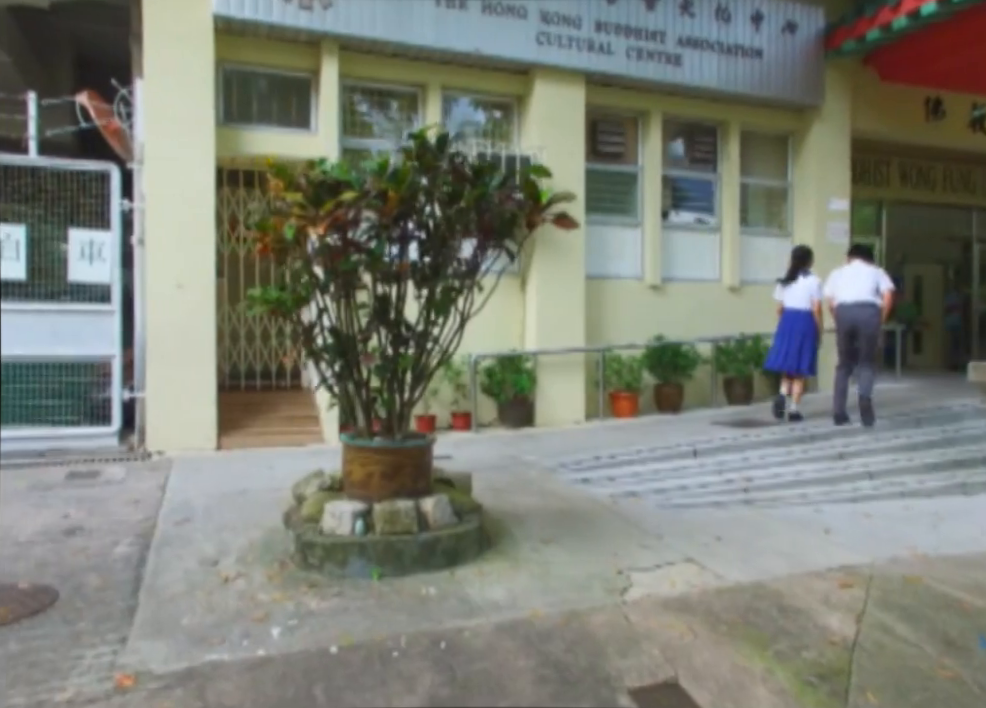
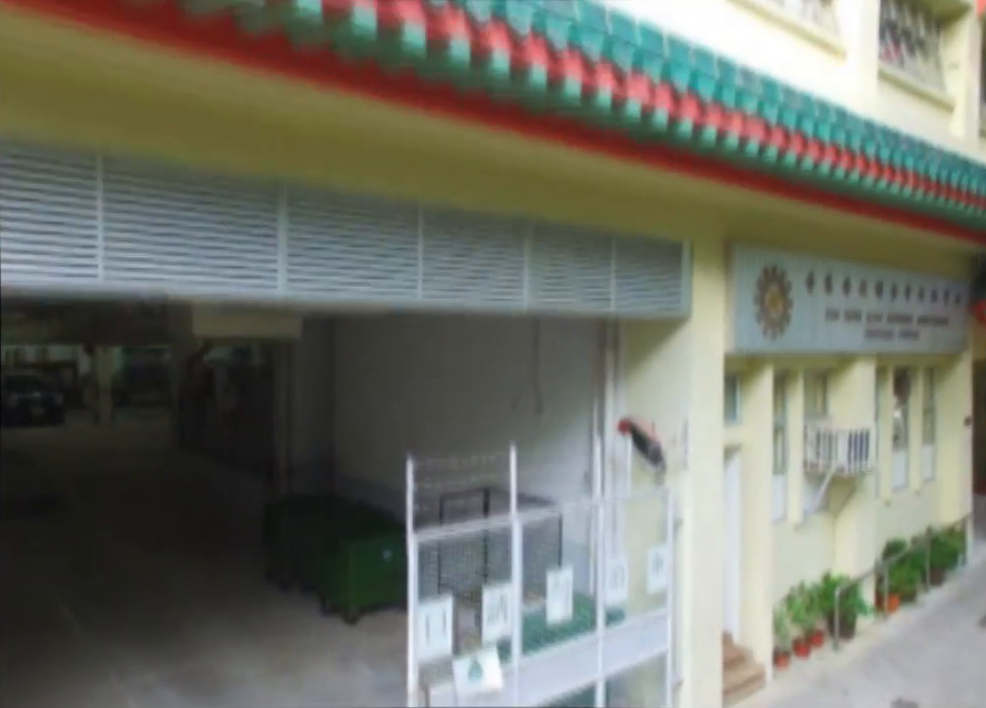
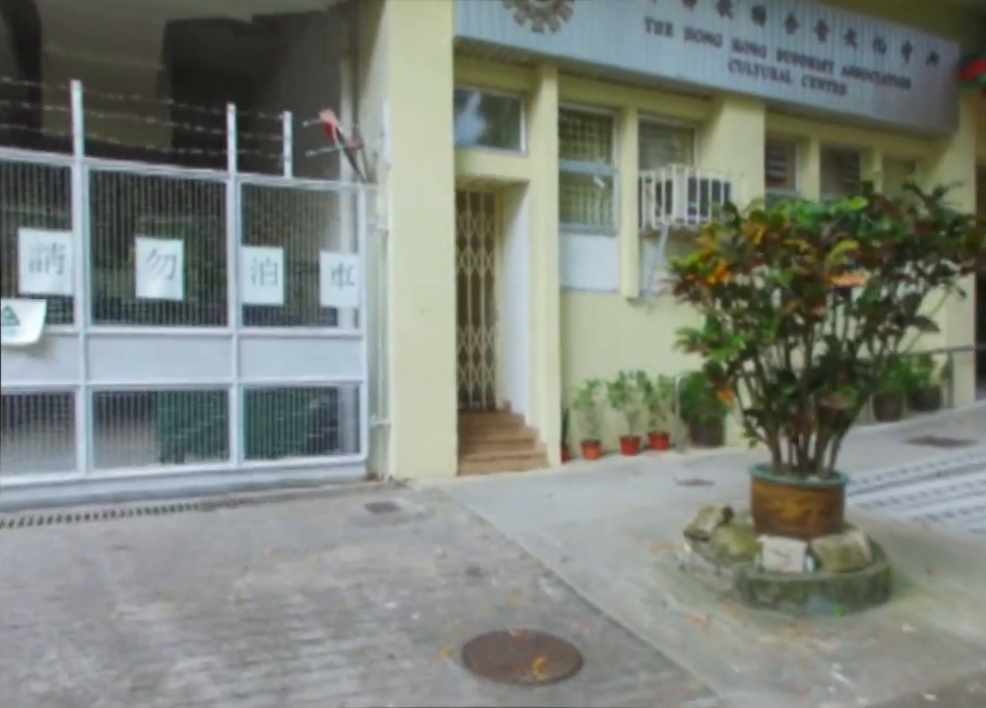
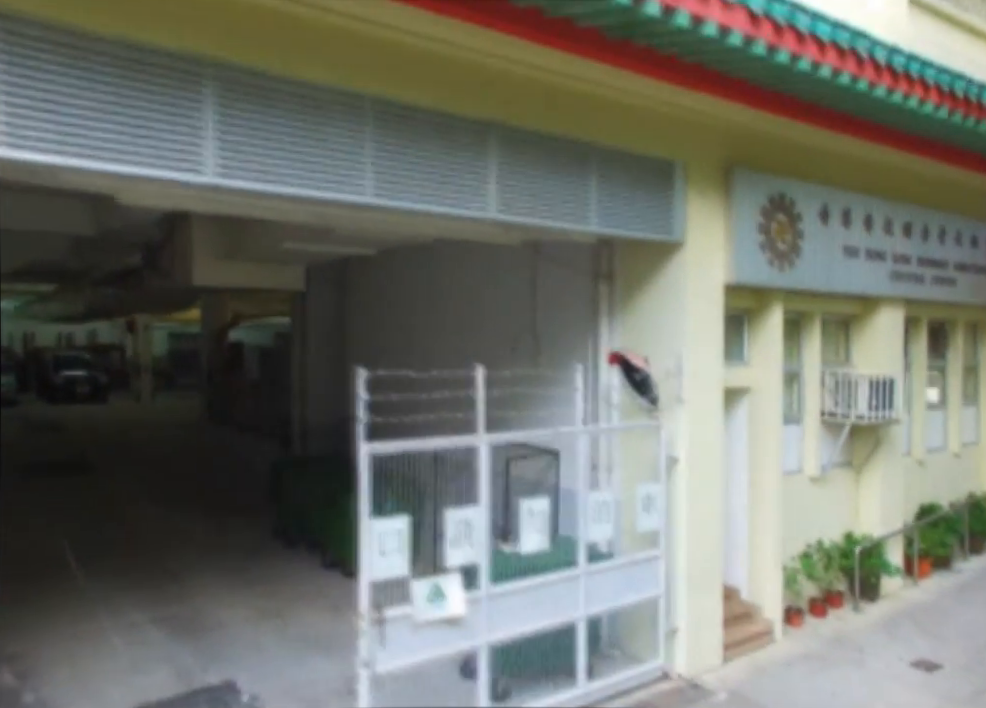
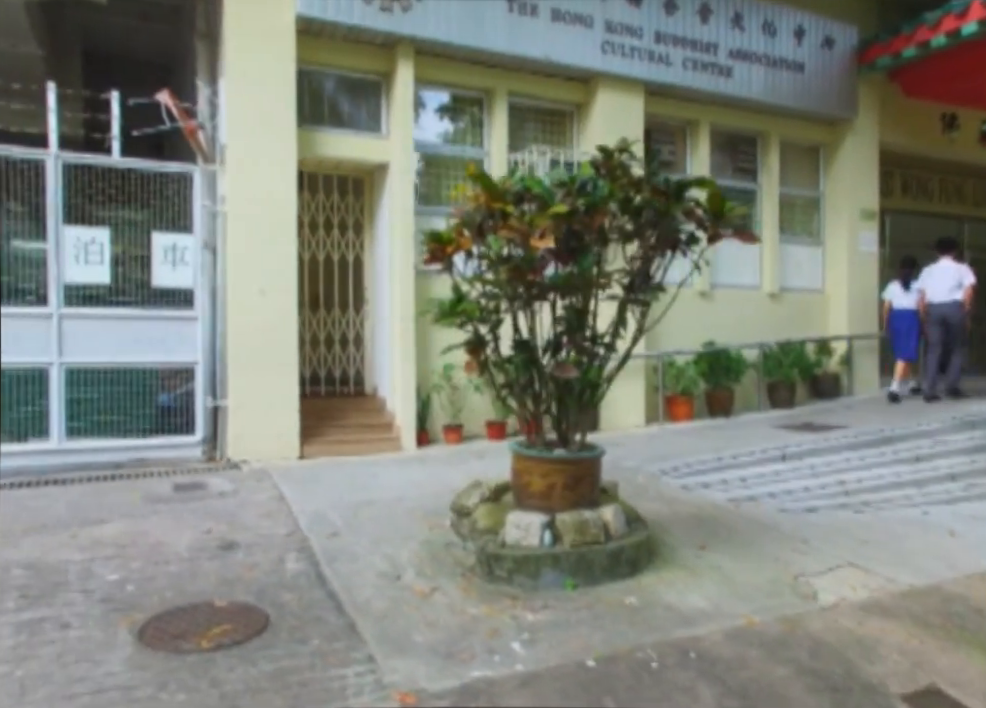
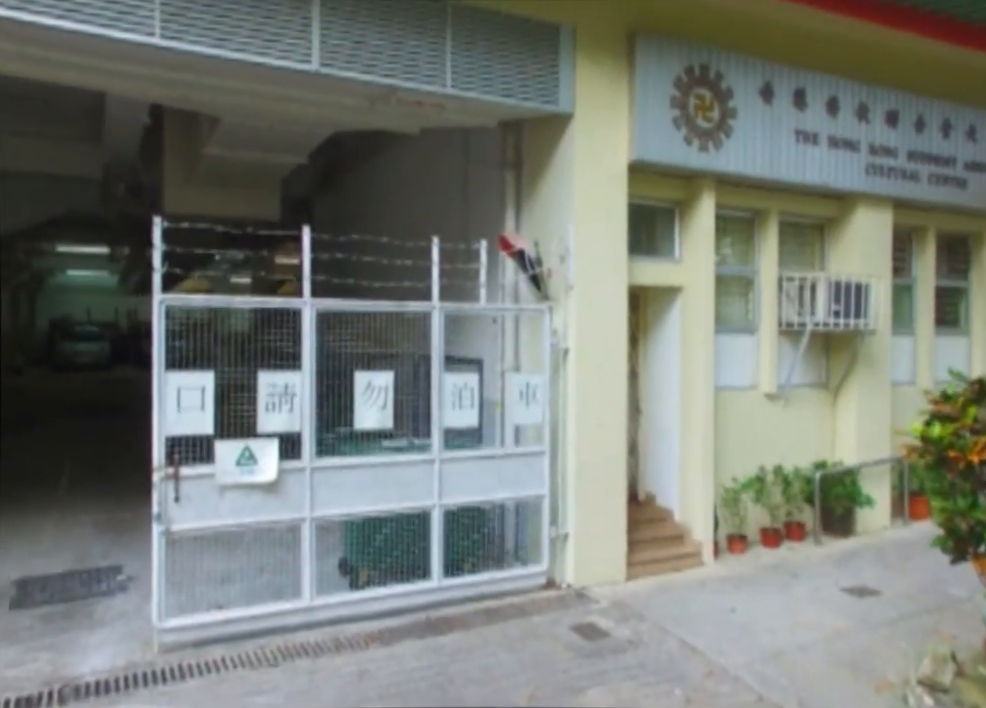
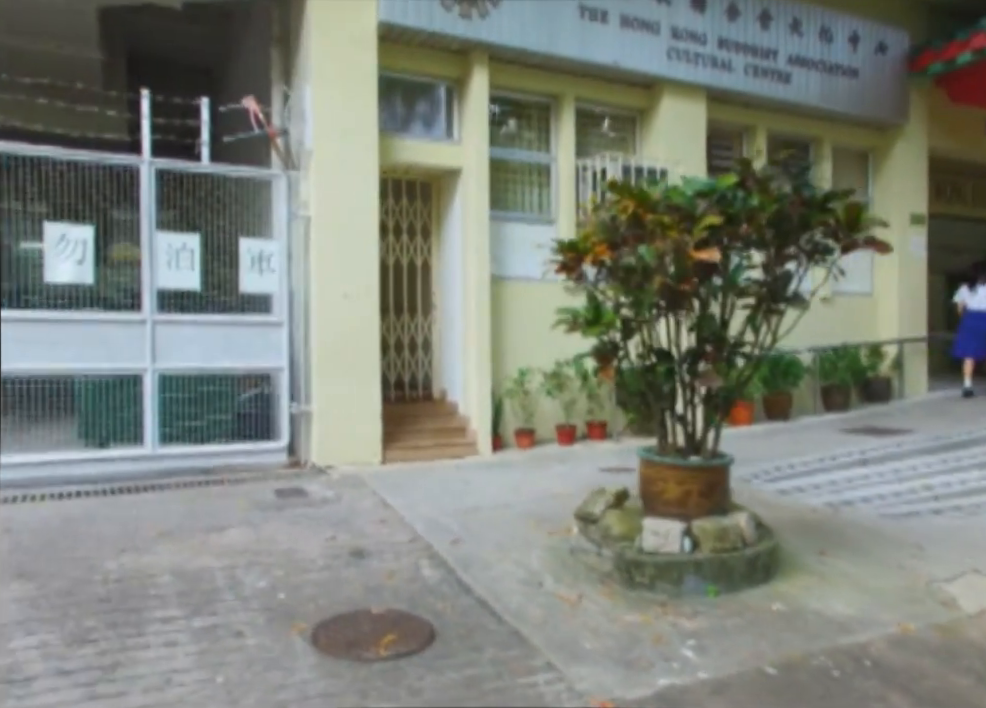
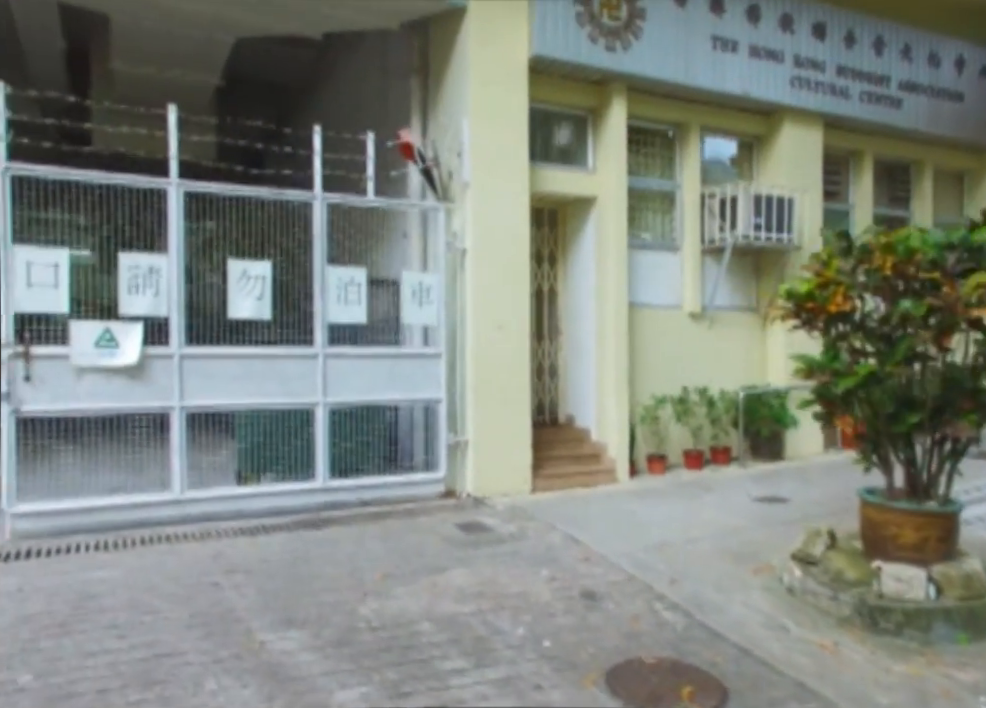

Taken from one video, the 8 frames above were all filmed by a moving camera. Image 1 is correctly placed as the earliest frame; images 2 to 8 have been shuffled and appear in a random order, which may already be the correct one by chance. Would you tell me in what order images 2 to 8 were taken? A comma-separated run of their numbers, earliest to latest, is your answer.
5, 7, 3, 8, 6, 4, 2
